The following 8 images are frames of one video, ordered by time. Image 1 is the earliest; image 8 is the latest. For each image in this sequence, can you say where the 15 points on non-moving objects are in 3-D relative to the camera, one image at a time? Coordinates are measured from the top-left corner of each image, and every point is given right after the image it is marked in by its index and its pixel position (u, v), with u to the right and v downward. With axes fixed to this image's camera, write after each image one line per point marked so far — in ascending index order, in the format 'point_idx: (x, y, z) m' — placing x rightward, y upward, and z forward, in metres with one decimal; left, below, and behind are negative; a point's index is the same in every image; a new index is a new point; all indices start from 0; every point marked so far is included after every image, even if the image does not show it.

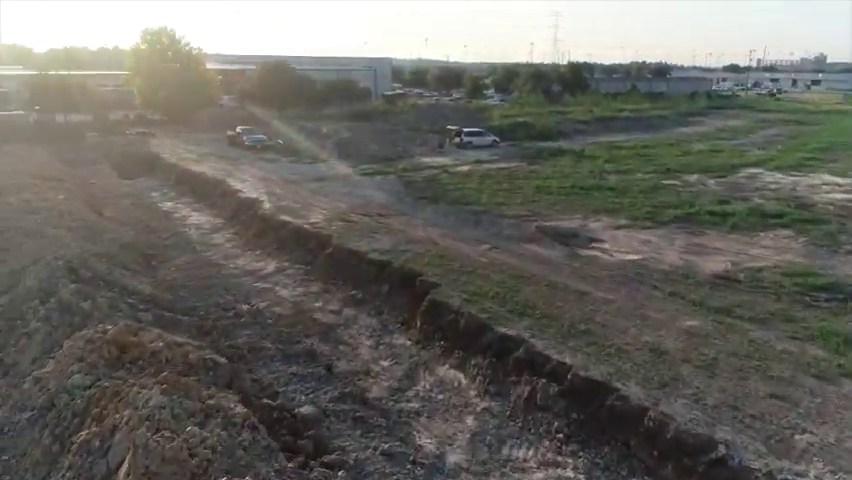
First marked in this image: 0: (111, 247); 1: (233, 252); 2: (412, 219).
0: (-7.0, -0.2, +13.3) m
1: (-6.4, -0.4, +19.5) m
2: (-0.5, +0.7, +19.9) m
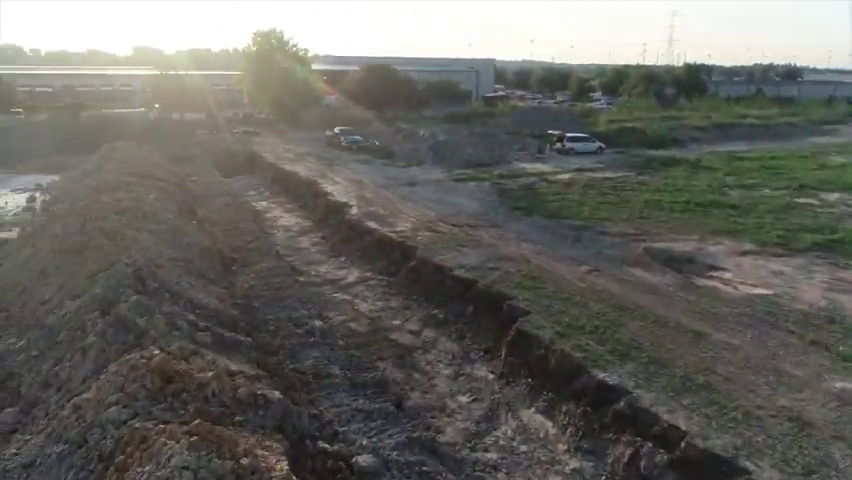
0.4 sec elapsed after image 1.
0: (-5.2, -0.3, +12.9) m
1: (-3.5, -0.6, +19.0) m
2: (+2.4, +0.2, +18.5) m
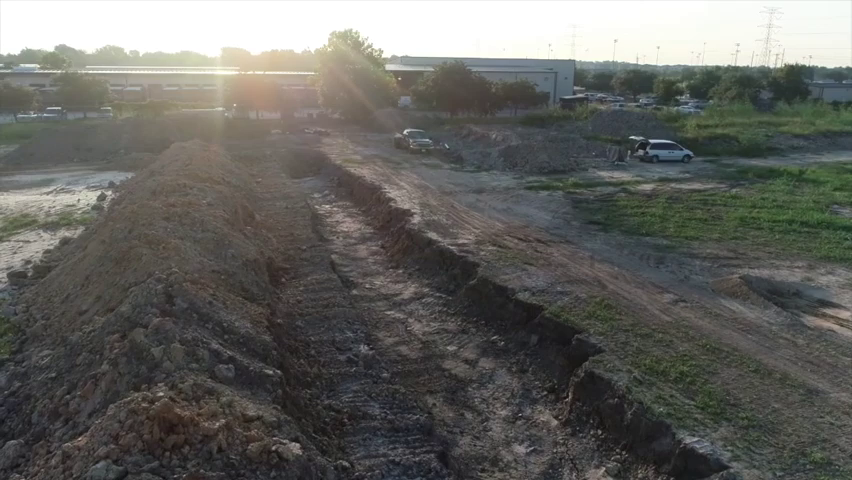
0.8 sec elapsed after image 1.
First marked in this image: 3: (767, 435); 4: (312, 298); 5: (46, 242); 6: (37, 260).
0: (-4.0, -0.5, +12.2) m
1: (-1.6, -0.9, +18.0) m
2: (+4.2, -0.3, +16.7) m
3: (+4.8, -2.7, +8.4) m
4: (-2.6, -1.3, +13.6) m
5: (-11.3, -0.1, +17.7) m
6: (-10.2, -0.5, +15.6) m
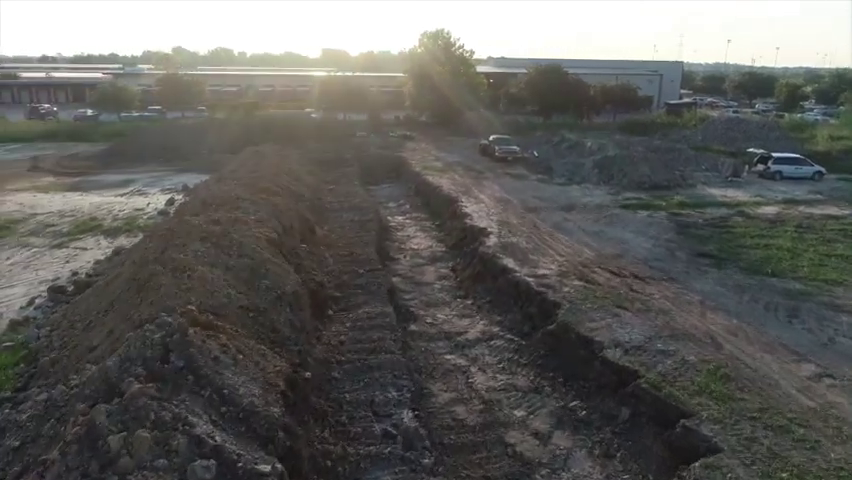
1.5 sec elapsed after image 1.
0: (-2.8, -1.0, +10.5) m
1: (+0.3, -1.5, +15.9) m
2: (+5.9, -1.2, +13.8) m
3: (+5.1, -3.6, +5.4) m
4: (-1.3, -1.9, +11.7) m
5: (-9.3, -0.3, +17.0) m
6: (-8.5, -0.8, +14.8) m
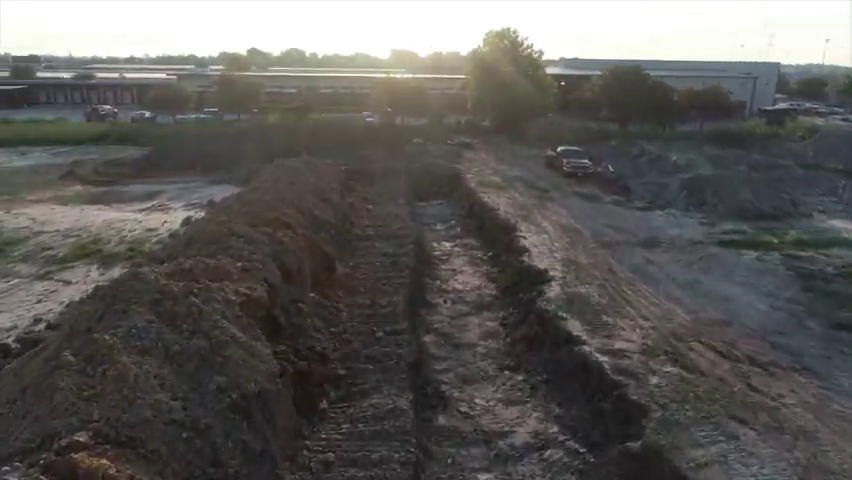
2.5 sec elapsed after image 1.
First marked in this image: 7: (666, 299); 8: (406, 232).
0: (-2.6, -2.0, +7.2) m
1: (+1.1, -2.6, +12.3) m
2: (+6.5, -2.5, +9.6) m
3: (+4.7, -4.9, +1.4) m
4: (-1.0, -3.0, +8.3) m
5: (-8.3, -1.1, +14.4) m
6: (-7.8, -1.6, +12.2) m
7: (+5.6, -1.4, +13.8) m
8: (-0.6, +0.2, +19.4) m
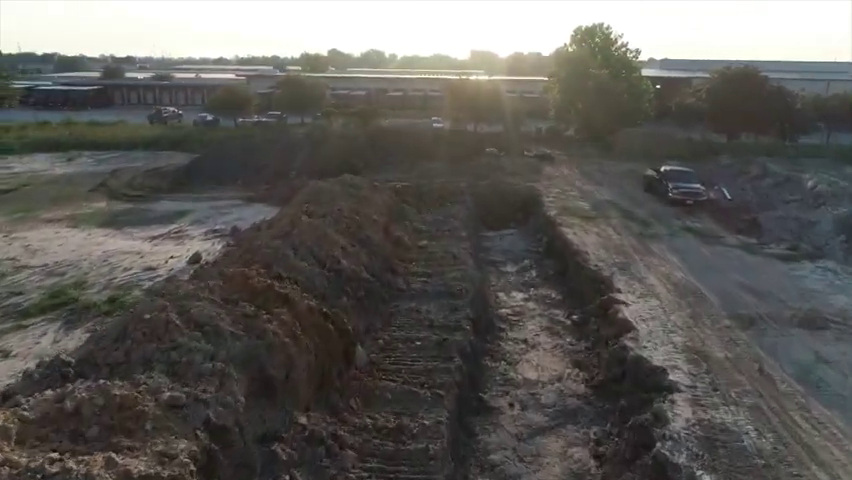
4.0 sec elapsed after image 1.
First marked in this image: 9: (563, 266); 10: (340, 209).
0: (-2.5, -3.3, +2.9) m
1: (+1.7, -4.1, +7.5) m
2: (+6.7, -4.1, +4.2) m
3: (+3.9, -6.4, -3.8) m
4: (-0.9, -4.3, +3.8) m
5: (-7.3, -2.2, +10.8) m
6: (-7.1, -2.7, +8.5) m
7: (+6.4, -3.0, +8.5) m
8: (+0.9, -1.2, +14.7) m
9: (+4.1, -0.8, +18.2) m
10: (-2.3, +0.7, +15.8) m
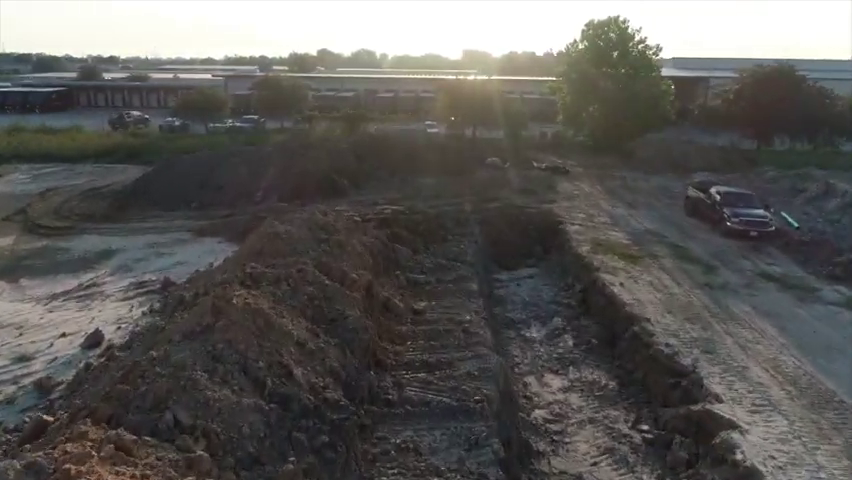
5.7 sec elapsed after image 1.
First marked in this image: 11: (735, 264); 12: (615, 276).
0: (-2.3, -4.6, -2.0) m
1: (+1.9, -5.4, +2.6) m
2: (+6.9, -5.4, -0.6) m
3: (+4.2, -7.7, -8.6) m
4: (-0.7, -5.7, -1.1) m
5: (-7.2, -3.6, +5.8) m
6: (-6.9, -4.1, +3.5) m
7: (+6.5, -4.3, +3.7) m
8: (+1.0, -2.5, +9.9) m
9: (+4.1, -2.1, +13.3) m
10: (-2.3, -0.6, +10.9) m
11: (+8.4, -0.7, +16.2) m
12: (+4.9, -1.0, +15.2) m
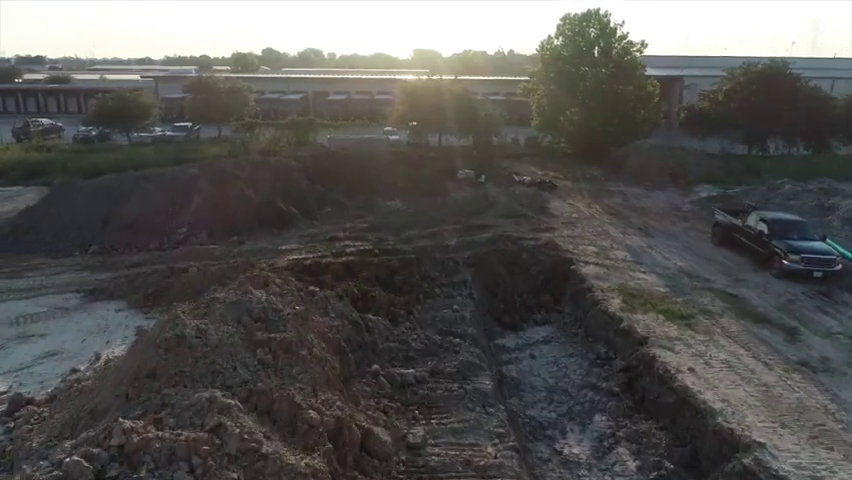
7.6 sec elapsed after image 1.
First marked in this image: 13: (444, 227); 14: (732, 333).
0: (-1.1, -6.0, -6.7) m
1: (+2.8, -6.7, -1.8) m
2: (+8.1, -6.5, -4.6) m
3: (+6.0, -8.9, -12.8) m
4: (+0.6, -7.0, -5.7) m
5: (-6.5, -5.1, +0.6) m
6: (-6.1, -5.6, -1.6) m
7: (+7.3, -5.4, -0.4) m
8: (+1.2, -3.8, +5.3) m
9: (+4.1, -3.3, +9.1) m
10: (-2.2, -2.0, +6.1) m
11: (+8.1, -1.8, +12.2) m
12: (+4.7, -2.2, +11.0) m
13: (+0.6, +0.3, +19.1) m
14: (+6.1, -1.9, +11.7) m
